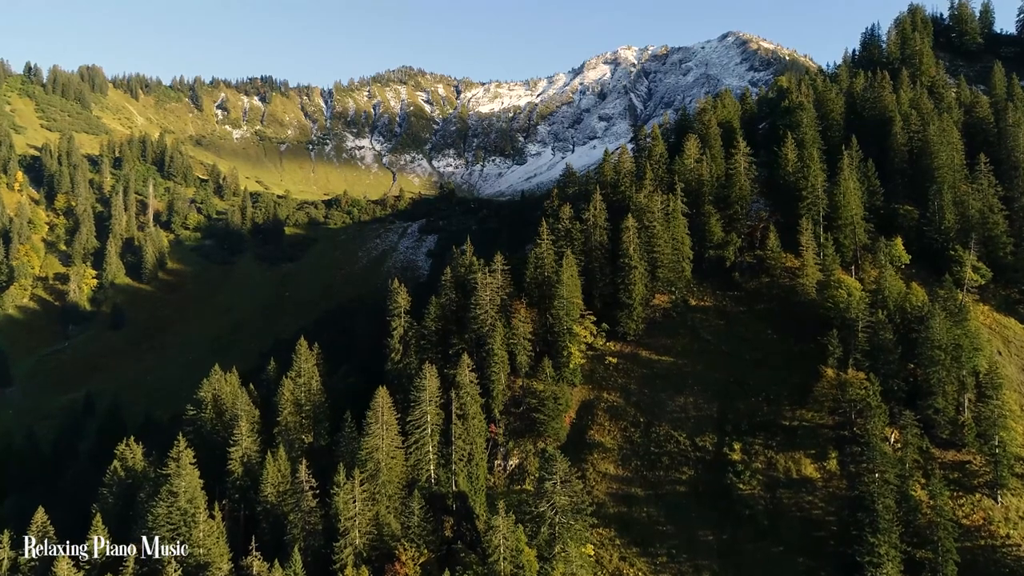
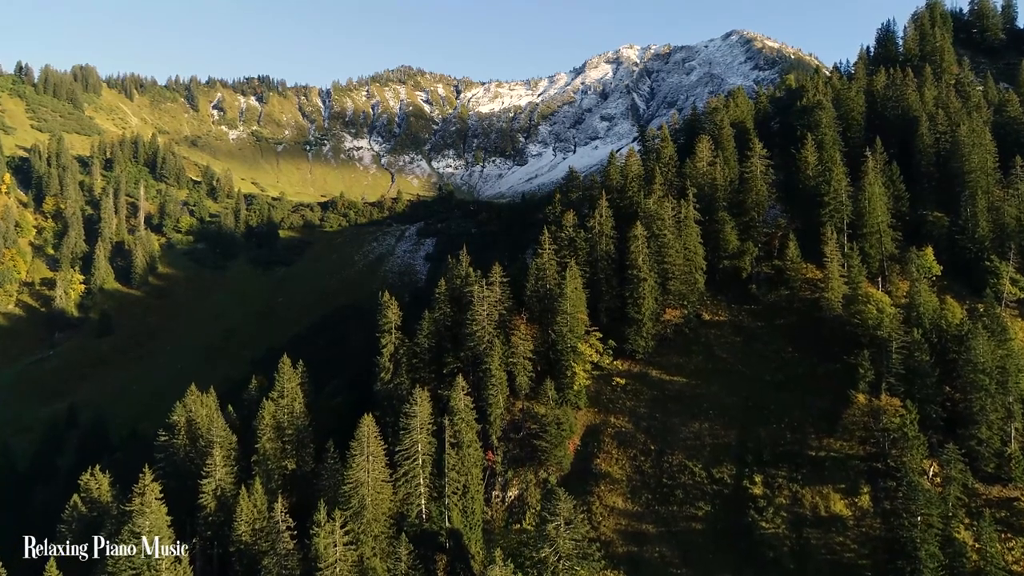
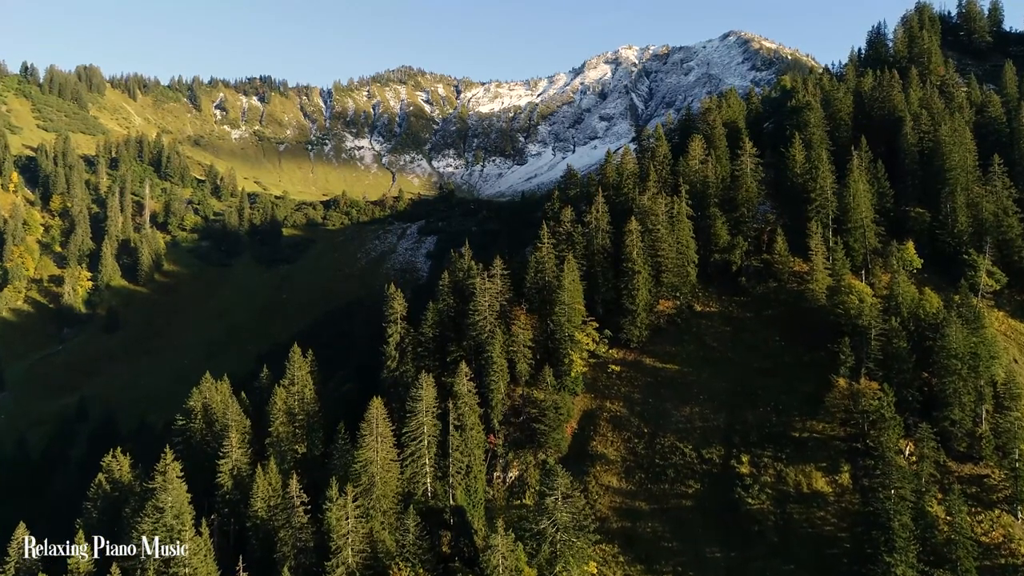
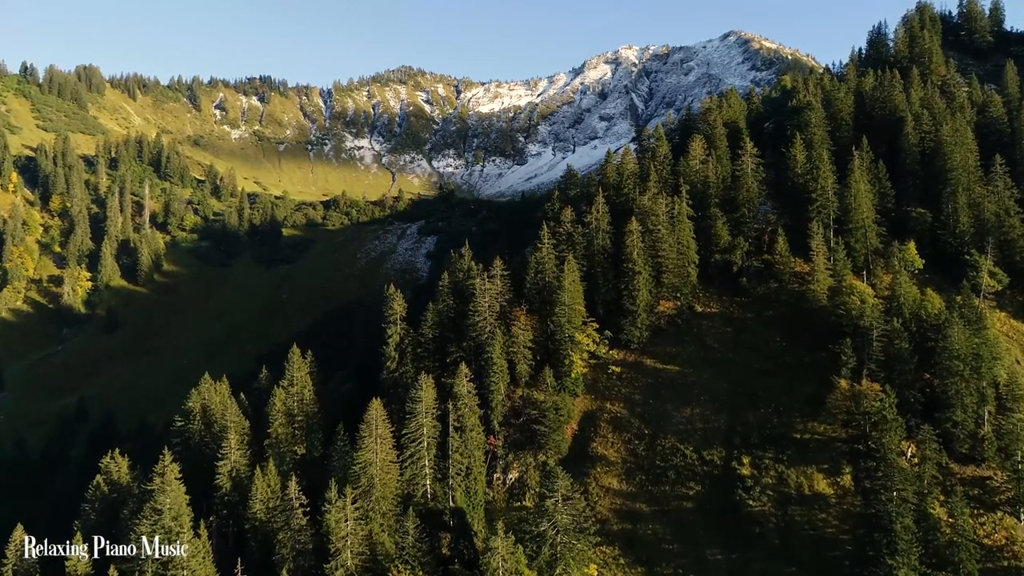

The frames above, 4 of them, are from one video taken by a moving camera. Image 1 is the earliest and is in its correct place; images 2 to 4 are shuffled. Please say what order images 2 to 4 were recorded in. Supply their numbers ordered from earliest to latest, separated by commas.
3, 4, 2
